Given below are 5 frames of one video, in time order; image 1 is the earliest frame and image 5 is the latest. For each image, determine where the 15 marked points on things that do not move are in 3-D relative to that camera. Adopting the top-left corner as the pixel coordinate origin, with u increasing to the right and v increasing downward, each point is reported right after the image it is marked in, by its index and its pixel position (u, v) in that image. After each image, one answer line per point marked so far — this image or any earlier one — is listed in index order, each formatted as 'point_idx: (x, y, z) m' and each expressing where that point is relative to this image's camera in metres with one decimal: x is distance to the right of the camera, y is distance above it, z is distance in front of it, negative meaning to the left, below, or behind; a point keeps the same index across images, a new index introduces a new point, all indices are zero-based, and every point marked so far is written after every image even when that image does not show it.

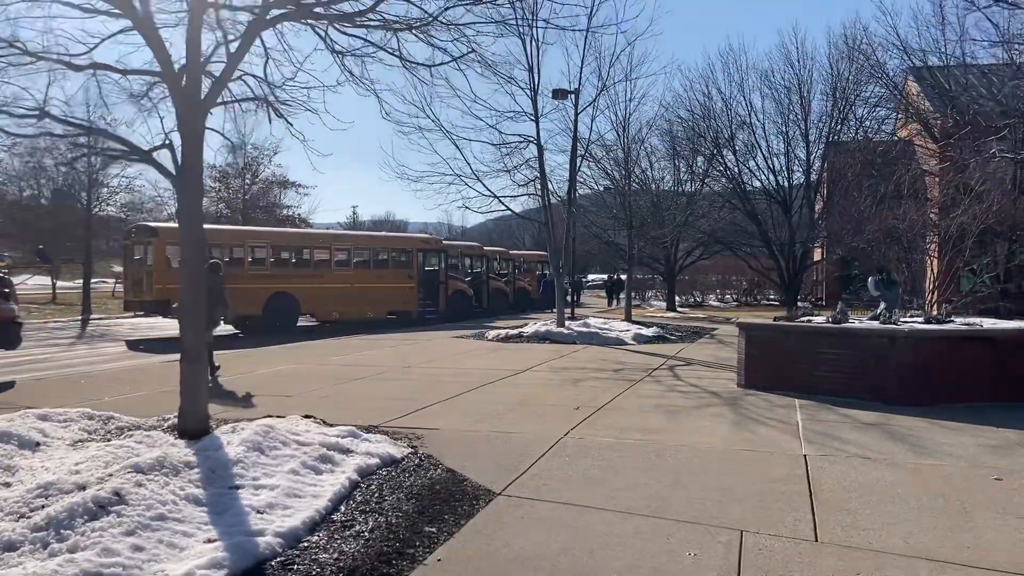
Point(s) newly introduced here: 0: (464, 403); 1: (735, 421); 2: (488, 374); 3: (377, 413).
0: (-0.5, -1.3, +10.3) m
1: (+2.3, -1.4, +9.4) m
2: (-0.3, -1.3, +13.4) m
3: (-1.4, -1.3, +9.6) m
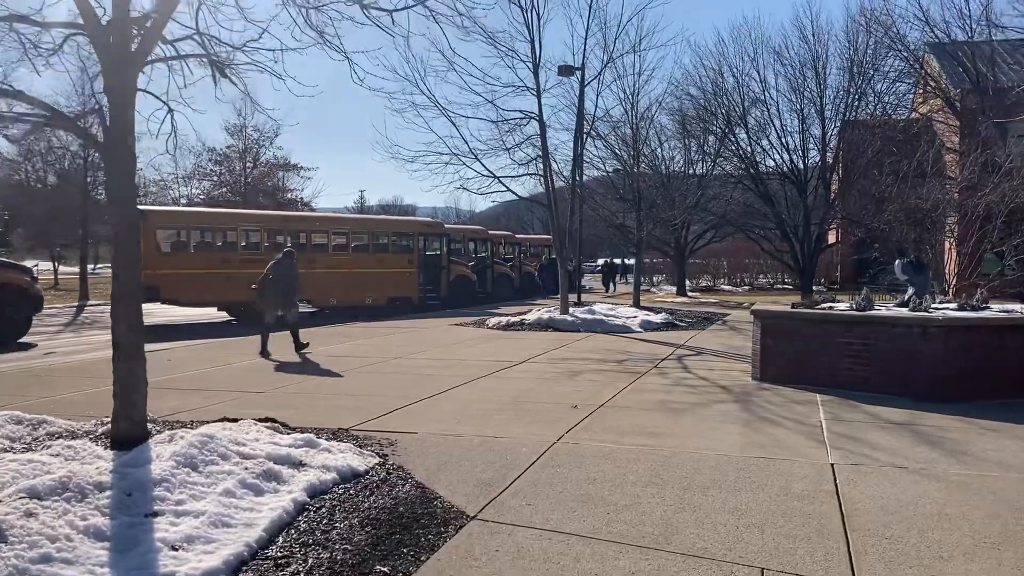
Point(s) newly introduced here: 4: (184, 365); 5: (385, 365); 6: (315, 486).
0: (-0.6, -1.2, +9.3) m
1: (+2.2, -1.2, +8.4) m
2: (-0.4, -1.1, +12.4) m
3: (-1.5, -1.2, +8.7) m
4: (-4.5, -1.1, +12.5) m
5: (-1.7, -1.1, +12.5) m
6: (-1.2, -1.2, +5.5) m
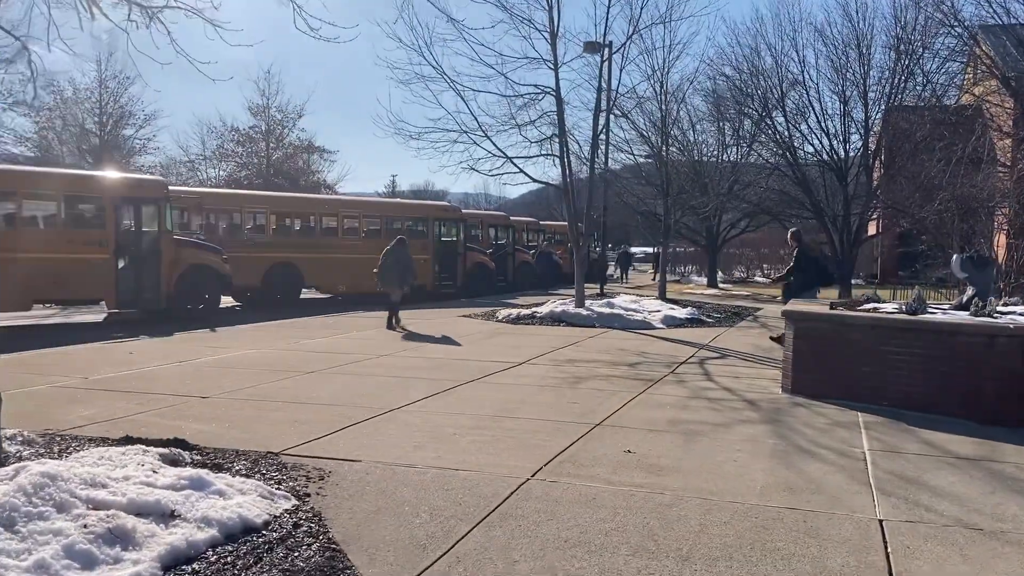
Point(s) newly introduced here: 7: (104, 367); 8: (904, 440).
0: (-0.8, -1.1, +7.9) m
1: (+2.0, -1.2, +6.9) m
2: (-0.4, -1.0, +10.9) m
3: (-1.7, -1.1, +7.3) m
4: (-4.5, -0.9, +11.2) m
5: (-1.8, -0.9, +11.1) m
6: (-1.5, -1.2, +4.1) m
7: (-4.7, -0.9, +10.5) m
8: (+3.2, -1.2, +7.4) m
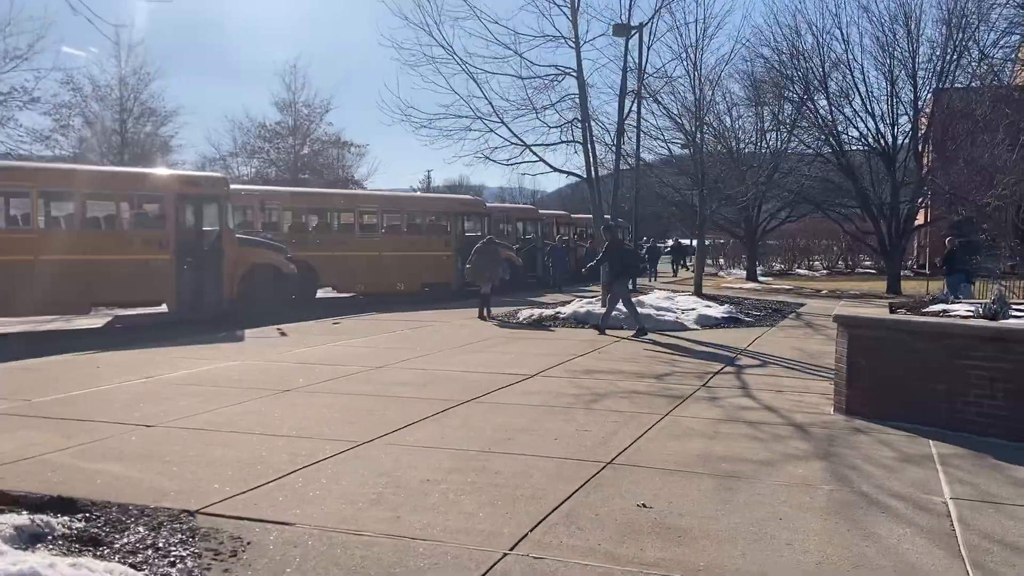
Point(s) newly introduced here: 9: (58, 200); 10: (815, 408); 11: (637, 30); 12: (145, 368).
0: (-0.8, -1.1, +6.5) m
1: (+1.9, -1.3, +5.4) m
2: (-0.4, -1.0, +9.6) m
3: (-1.8, -1.2, +5.9) m
4: (-4.4, -1.0, +10.0) m
5: (-1.7, -1.0, +9.8) m
6: (-1.7, -1.3, +2.7) m
7: (-4.6, -1.0, +9.3) m
8: (+3.1, -1.3, +5.8) m
9: (-8.5, +1.6, +17.0) m
10: (+2.8, -1.1, +8.5) m
11: (+2.5, +5.2, +18.2) m
12: (-4.3, -0.9, +10.6) m
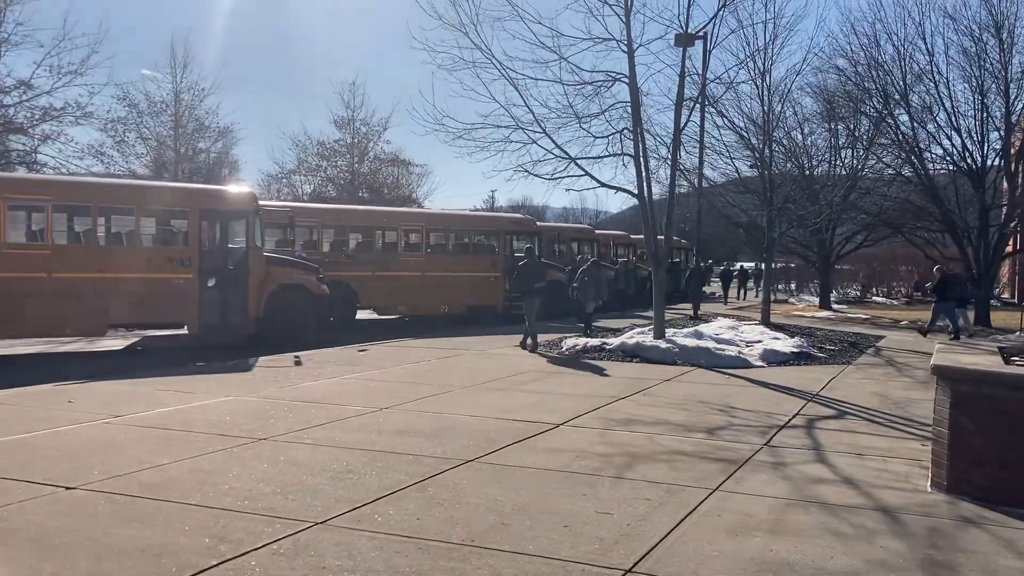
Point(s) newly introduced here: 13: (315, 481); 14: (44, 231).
0: (-0.9, -1.4, +5.0) m
1: (+1.8, -1.5, +3.7) m
2: (-0.2, -1.3, +8.0) m
3: (-1.9, -1.4, +4.5) m
4: (-4.2, -1.2, +8.7) m
5: (-1.5, -1.3, +8.4) m
6: (-2.0, -1.4, +1.3) m
7: (-4.5, -1.2, +8.1) m
8: (+3.0, -1.5, +4.1) m
9: (-7.7, +1.3, +16.0) m
10: (+2.9, -1.4, +6.7) m
11: (+3.4, +4.7, +16.6) m
12: (-4.1, -1.2, +9.3) m
13: (-1.4, -1.3, +6.2) m
14: (-8.2, +1.0, +15.8) m
